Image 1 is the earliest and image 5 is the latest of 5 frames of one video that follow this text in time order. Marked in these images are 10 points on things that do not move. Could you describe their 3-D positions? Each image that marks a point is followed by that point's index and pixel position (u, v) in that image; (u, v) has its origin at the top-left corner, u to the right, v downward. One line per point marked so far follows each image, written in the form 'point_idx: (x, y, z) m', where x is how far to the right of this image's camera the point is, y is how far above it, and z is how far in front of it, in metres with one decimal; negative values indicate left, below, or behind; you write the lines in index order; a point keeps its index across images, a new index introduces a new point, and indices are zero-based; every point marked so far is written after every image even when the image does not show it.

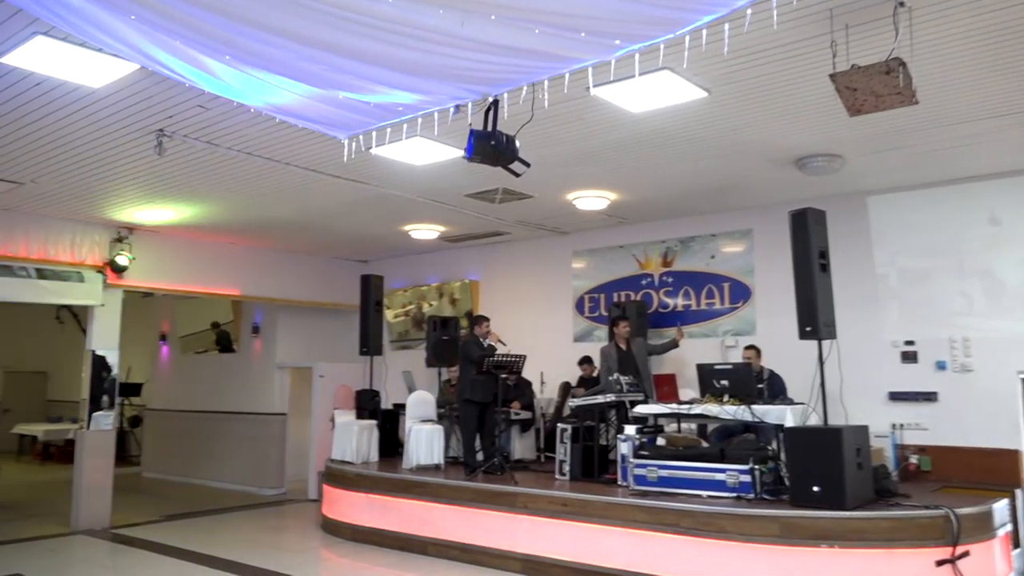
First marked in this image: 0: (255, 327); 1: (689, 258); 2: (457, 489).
0: (-3.5, -0.5, +11.1) m
1: (+1.8, +0.3, +8.2) m
2: (-0.5, -1.7, +6.7) m
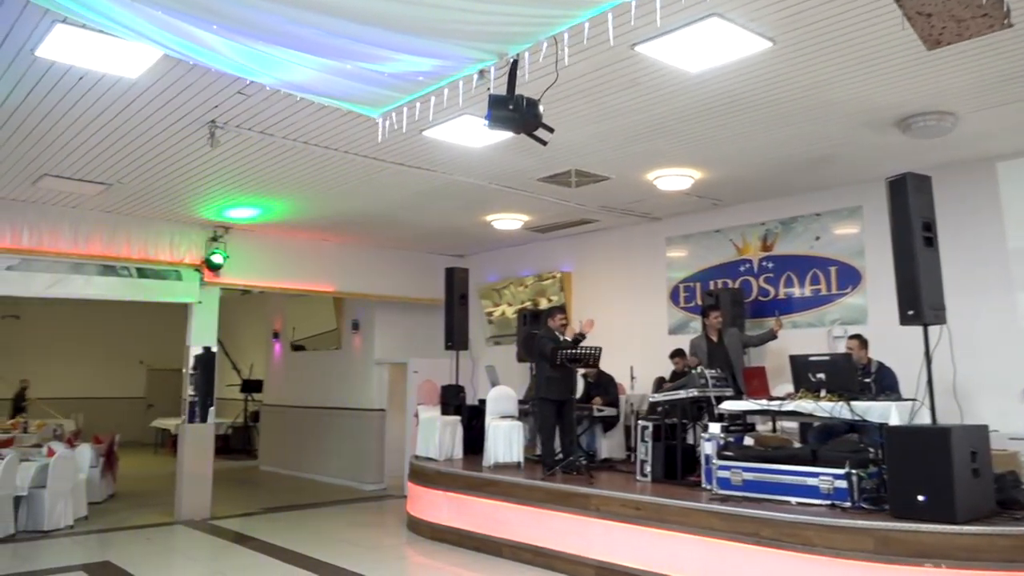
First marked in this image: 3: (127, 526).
0: (-2.2, -0.5, +11.2) m
1: (+2.6, +0.4, +7.5) m
2: (+0.1, -1.6, +6.3) m
3: (-4.0, -2.4, +8.3) m
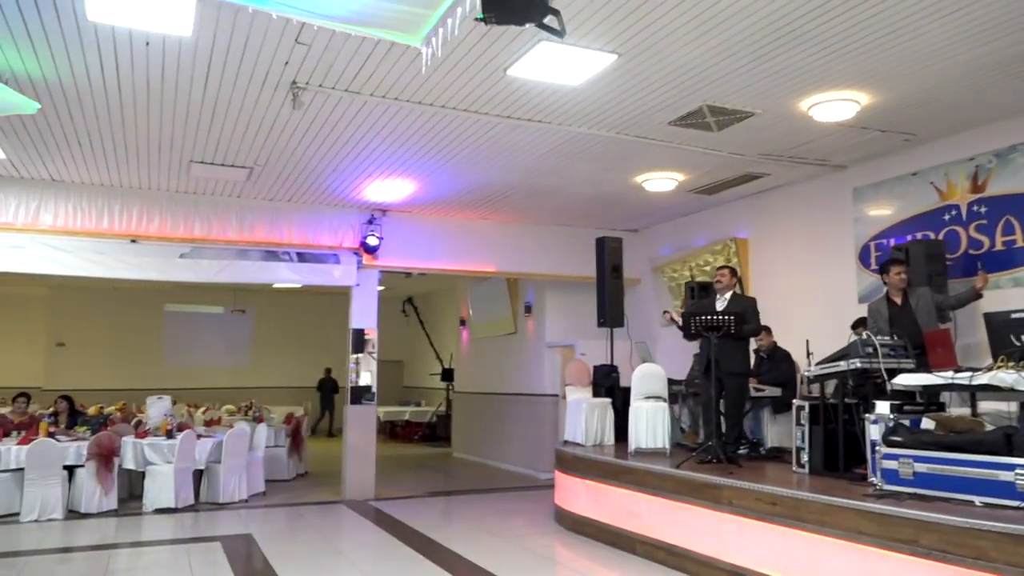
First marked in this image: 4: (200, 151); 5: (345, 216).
0: (+0.2, -0.2, +10.9) m
1: (+3.6, +0.8, +5.9) m
2: (+1.0, -1.3, +5.5) m
3: (-2.3, -2.3, +8.6) m
4: (-2.6, +1.1, +6.7) m
5: (-1.8, +0.8, +9.0) m
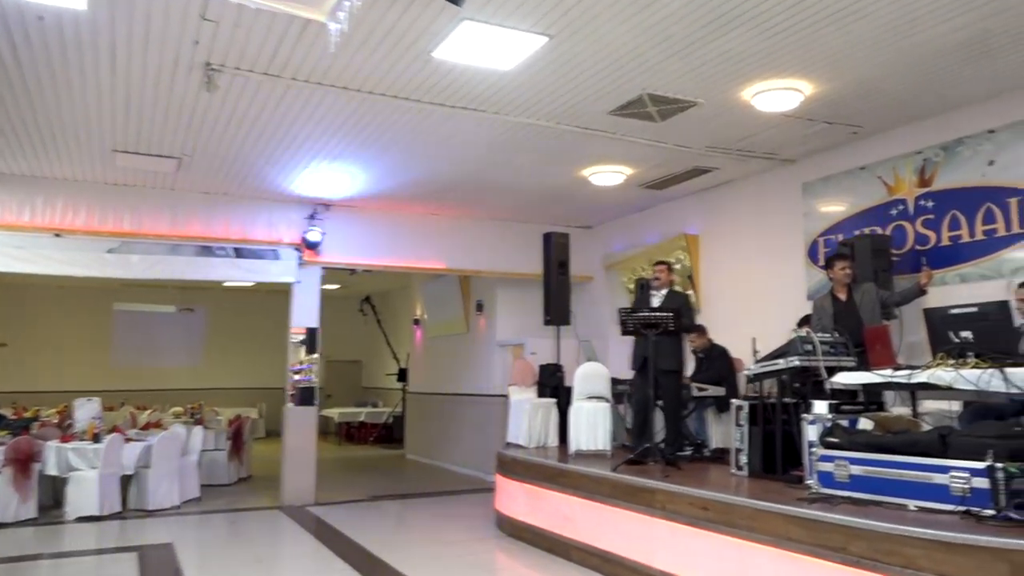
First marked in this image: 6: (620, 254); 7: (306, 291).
0: (-0.4, -0.2, +10.6) m
1: (+3.2, +0.8, +5.7) m
2: (+0.6, -1.3, +5.3) m
3: (-2.9, -2.2, +8.3) m
4: (-3.1, +1.2, +6.4) m
5: (-2.4, +0.8, +8.6) m
6: (+1.2, +0.4, +9.4) m
7: (-2.2, 0.0, +8.7) m
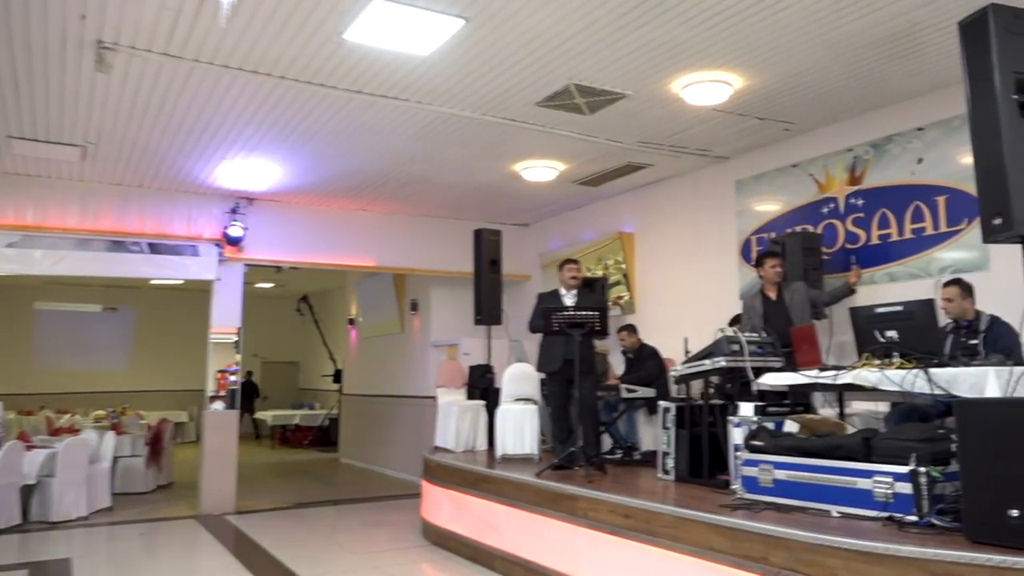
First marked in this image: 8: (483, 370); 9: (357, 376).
0: (-1.2, -0.2, +10.3) m
1: (+2.6, +0.8, +5.7) m
2: (+0.1, -1.2, +5.0) m
3: (-3.5, -2.2, +7.8) m
4: (-3.7, +1.2, +6.0) m
5: (-3.1, +0.9, +8.2) m
6: (+0.5, +0.4, +9.2) m
7: (-2.9, 0.0, +8.3) m
8: (-0.2, -0.7, +7.2) m
9: (-2.3, -1.4, +12.3) m
